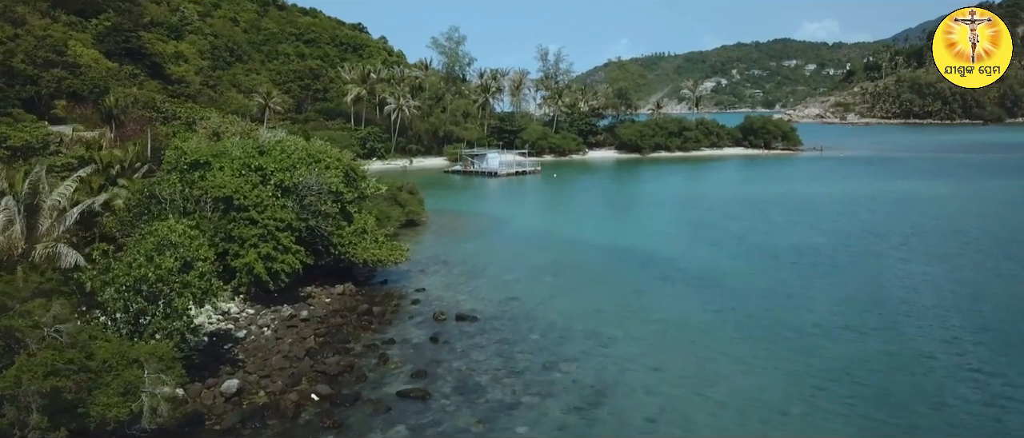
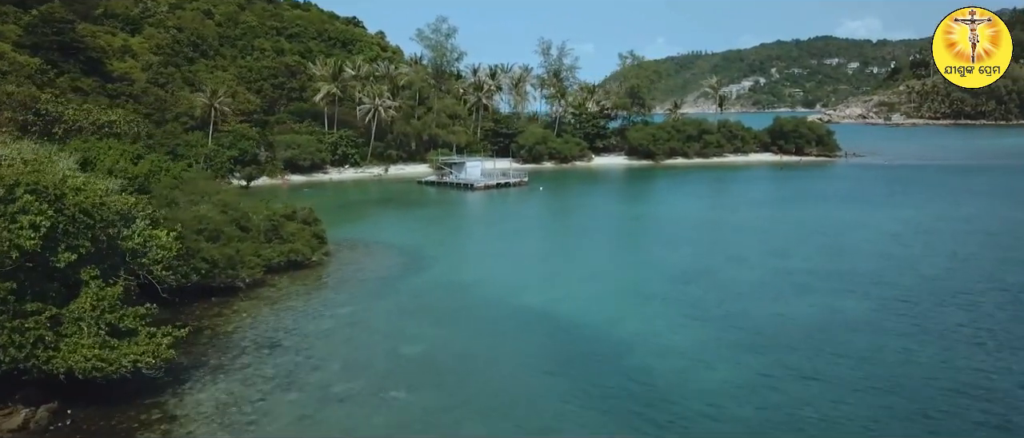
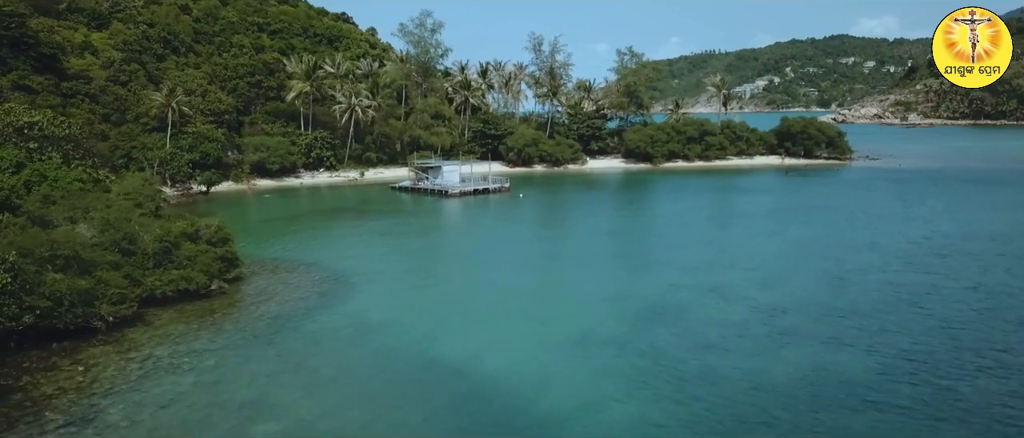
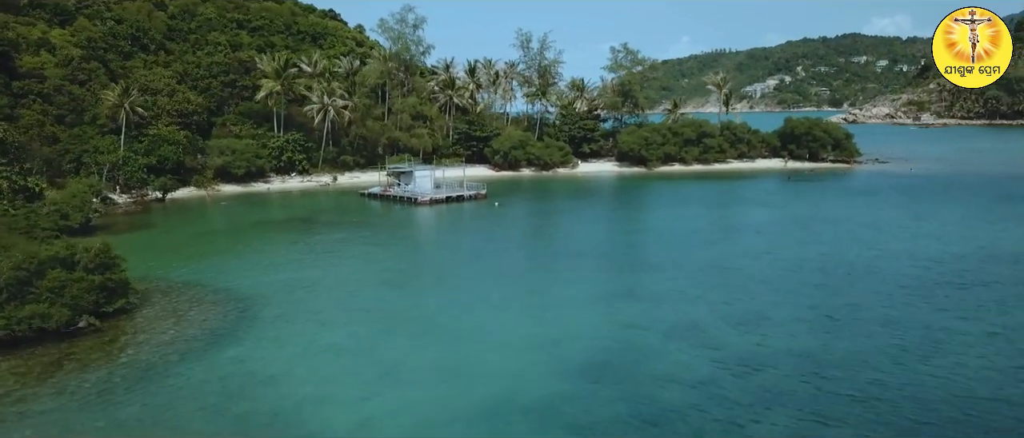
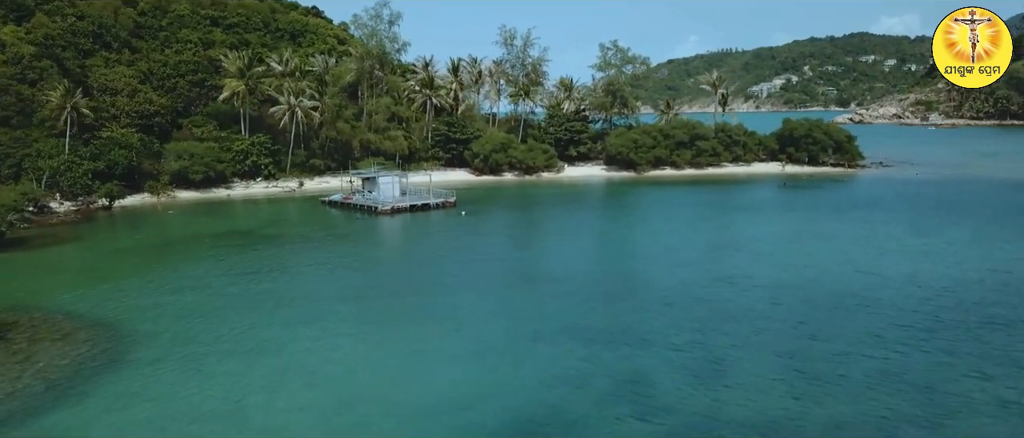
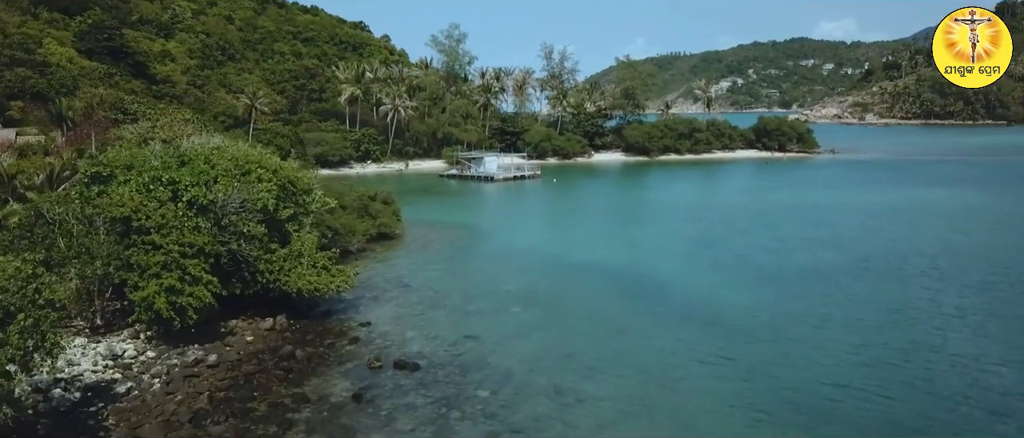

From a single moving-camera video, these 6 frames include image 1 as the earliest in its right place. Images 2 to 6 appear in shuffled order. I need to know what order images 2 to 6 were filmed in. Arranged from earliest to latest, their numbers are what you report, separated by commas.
6, 2, 3, 4, 5
